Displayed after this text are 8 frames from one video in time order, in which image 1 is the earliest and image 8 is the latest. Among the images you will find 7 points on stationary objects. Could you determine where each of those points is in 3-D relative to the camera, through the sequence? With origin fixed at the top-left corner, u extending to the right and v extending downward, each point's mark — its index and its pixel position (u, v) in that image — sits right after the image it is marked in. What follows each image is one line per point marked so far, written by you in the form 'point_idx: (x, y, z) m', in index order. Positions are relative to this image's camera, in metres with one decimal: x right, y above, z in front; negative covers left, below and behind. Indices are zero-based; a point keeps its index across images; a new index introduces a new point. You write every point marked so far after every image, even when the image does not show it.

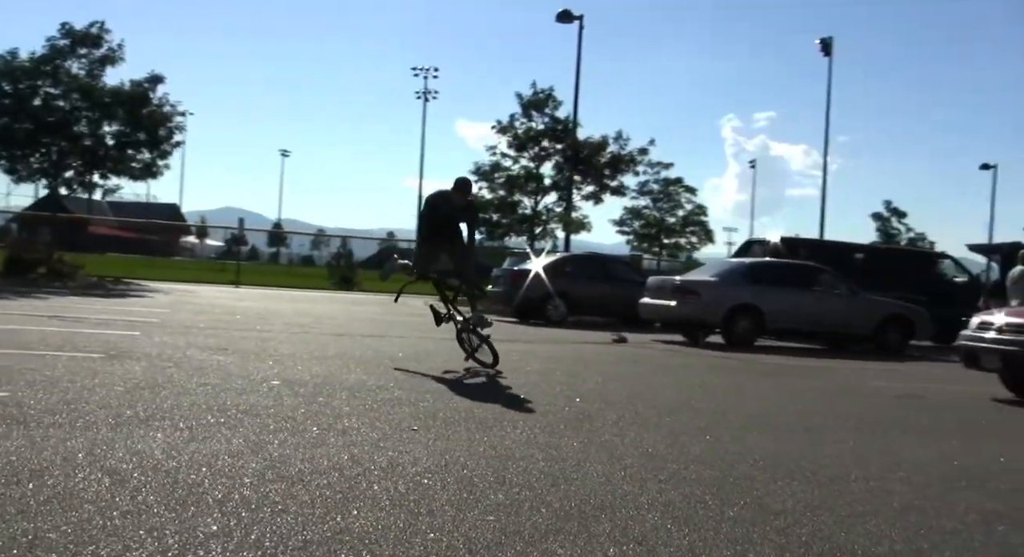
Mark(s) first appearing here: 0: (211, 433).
0: (-1.8, -0.9, +5.5) m
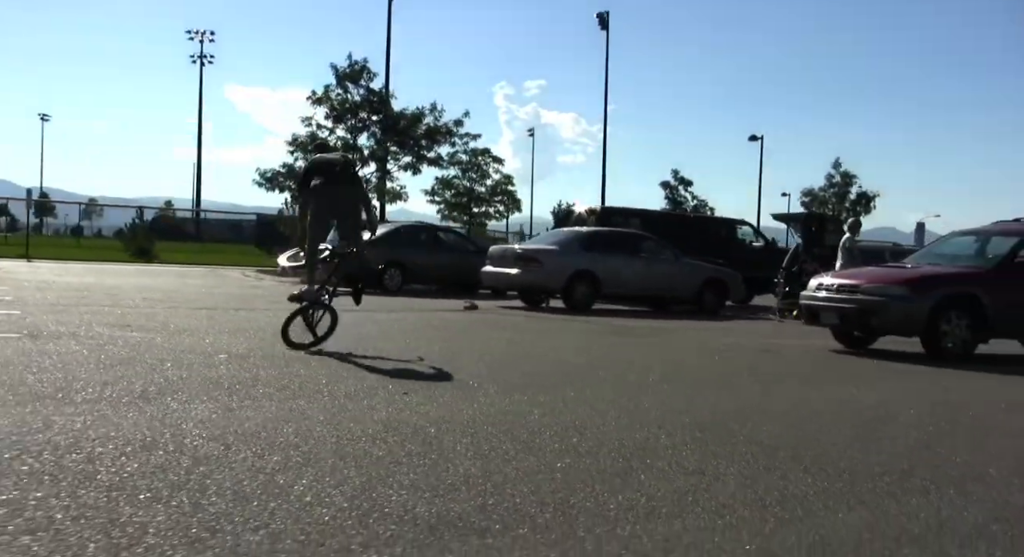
0: (-1.7, -0.7, +5.8) m
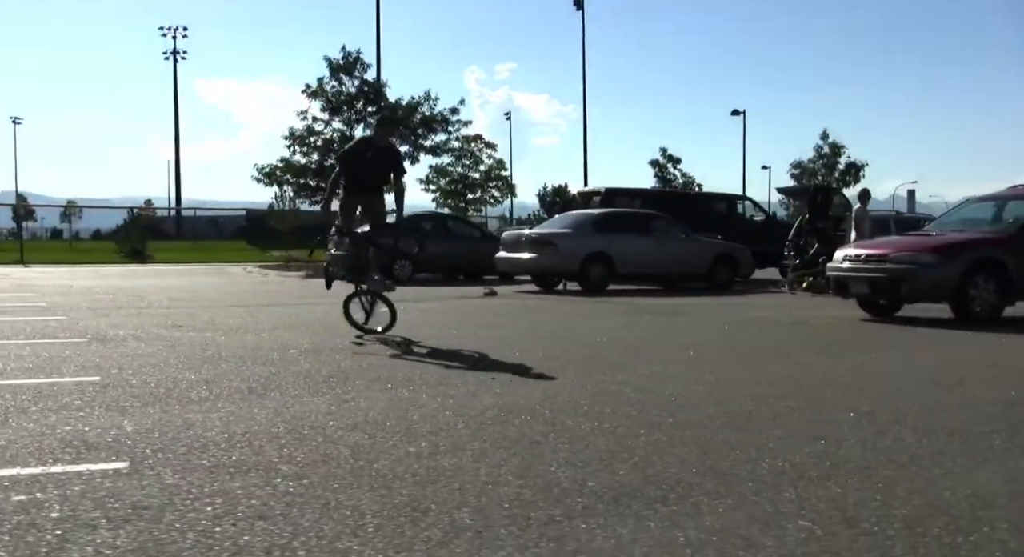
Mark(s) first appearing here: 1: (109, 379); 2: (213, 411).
0: (-1.1, -0.7, +6.0) m
1: (-2.8, -0.7, +6.6) m
2: (-1.7, -0.7, +5.3) m
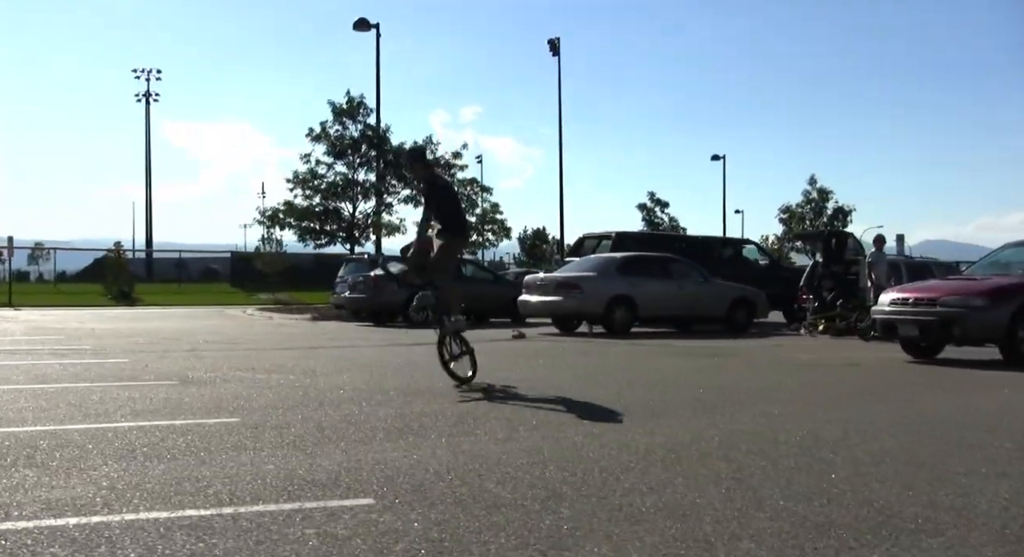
0: (-0.2, -1.0, +6.1) m
1: (-1.8, -1.0, +6.7) m
2: (-0.7, -1.0, +5.4) m
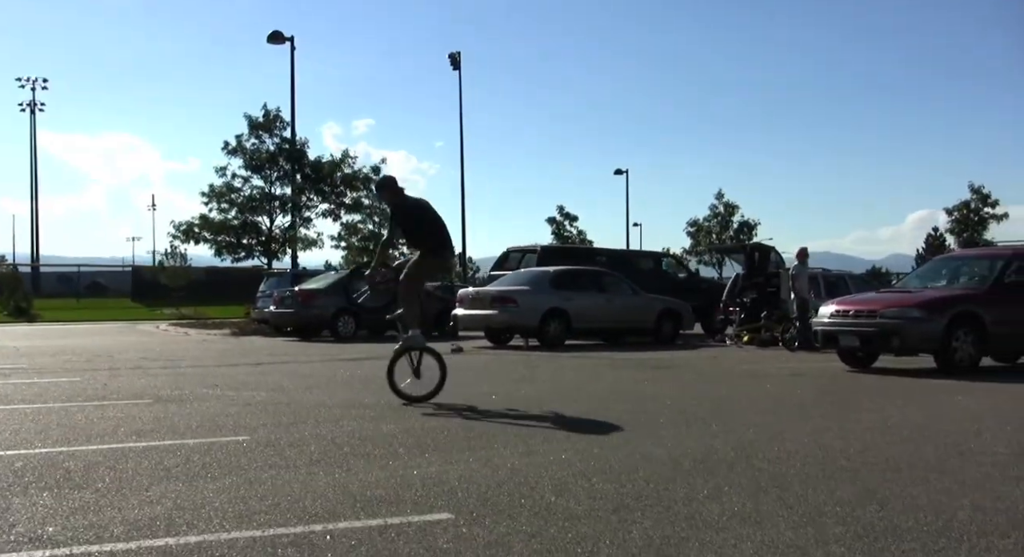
0: (0.0, -1.1, +6.2) m
1: (-1.8, -1.1, +6.6) m
2: (-0.5, -1.1, +5.5) m
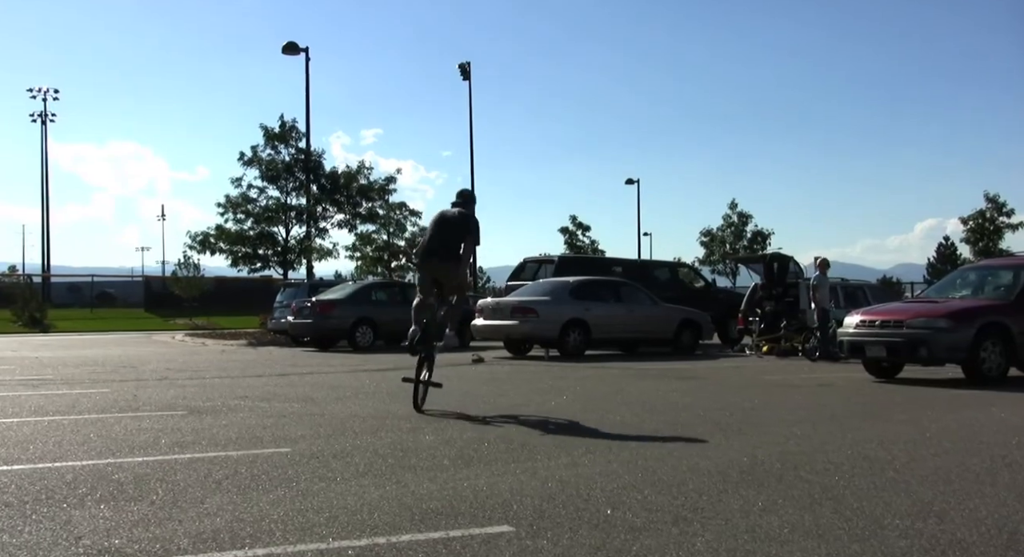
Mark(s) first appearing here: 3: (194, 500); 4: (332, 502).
0: (+0.2, -1.2, +6.2) m
1: (-1.5, -1.2, +6.6) m
2: (-0.3, -1.1, +5.5) m
3: (-1.5, -1.1, +4.6) m
4: (-0.9, -1.1, +4.7) m
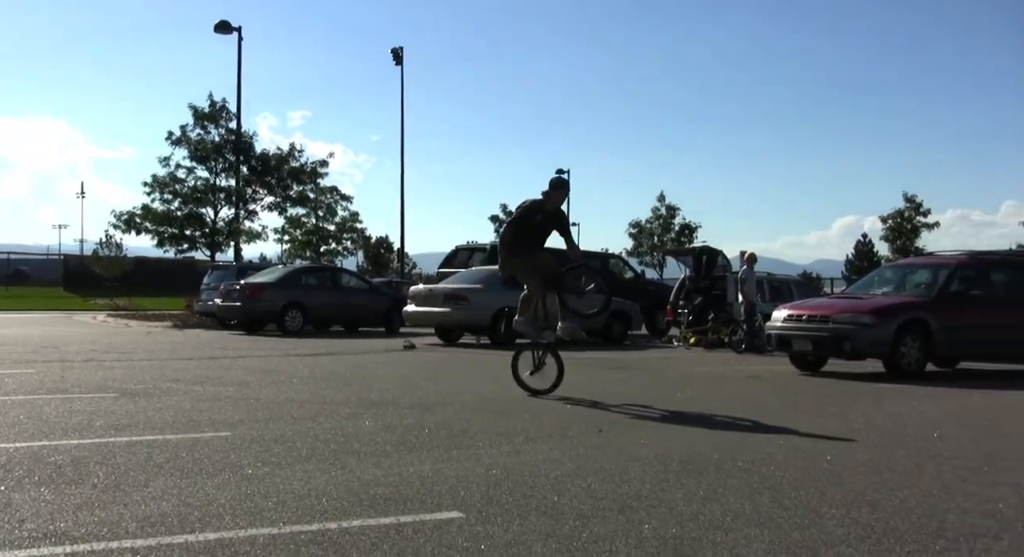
0: (-0.1, -1.1, +6.2) m
1: (-1.9, -1.0, +6.6) m
2: (-0.6, -1.0, +5.5) m
3: (-1.8, -1.0, +4.6) m
4: (-1.1, -1.0, +4.6) m
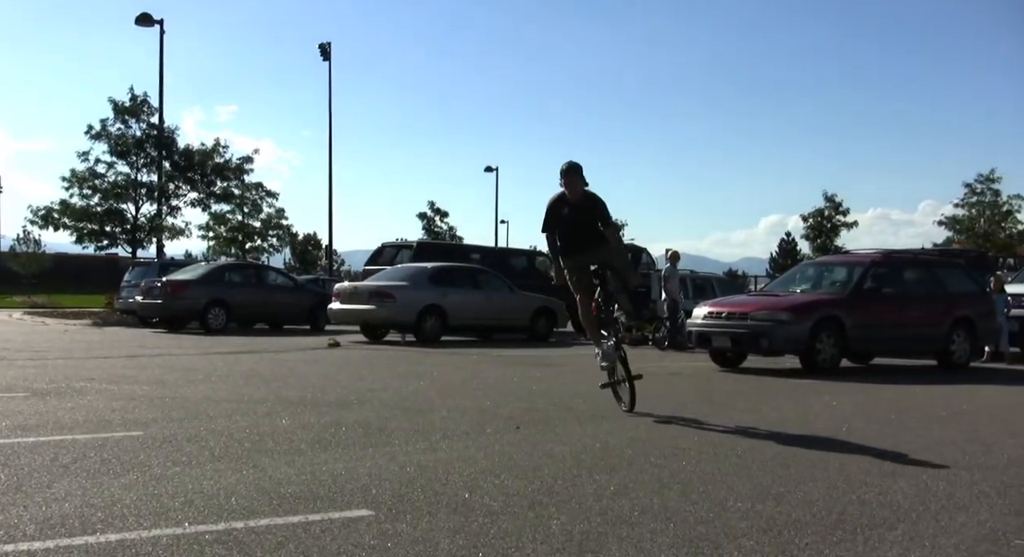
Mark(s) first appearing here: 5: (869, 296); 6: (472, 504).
0: (-0.7, -1.1, +6.2) m
1: (-2.4, -1.0, +6.4) m
2: (-1.0, -1.0, +5.5) m
3: (-2.2, -1.0, +4.5) m
4: (-1.5, -1.0, +4.6) m
5: (+5.4, -0.3, +15.2) m
6: (-0.2, -1.0, +4.4) m
